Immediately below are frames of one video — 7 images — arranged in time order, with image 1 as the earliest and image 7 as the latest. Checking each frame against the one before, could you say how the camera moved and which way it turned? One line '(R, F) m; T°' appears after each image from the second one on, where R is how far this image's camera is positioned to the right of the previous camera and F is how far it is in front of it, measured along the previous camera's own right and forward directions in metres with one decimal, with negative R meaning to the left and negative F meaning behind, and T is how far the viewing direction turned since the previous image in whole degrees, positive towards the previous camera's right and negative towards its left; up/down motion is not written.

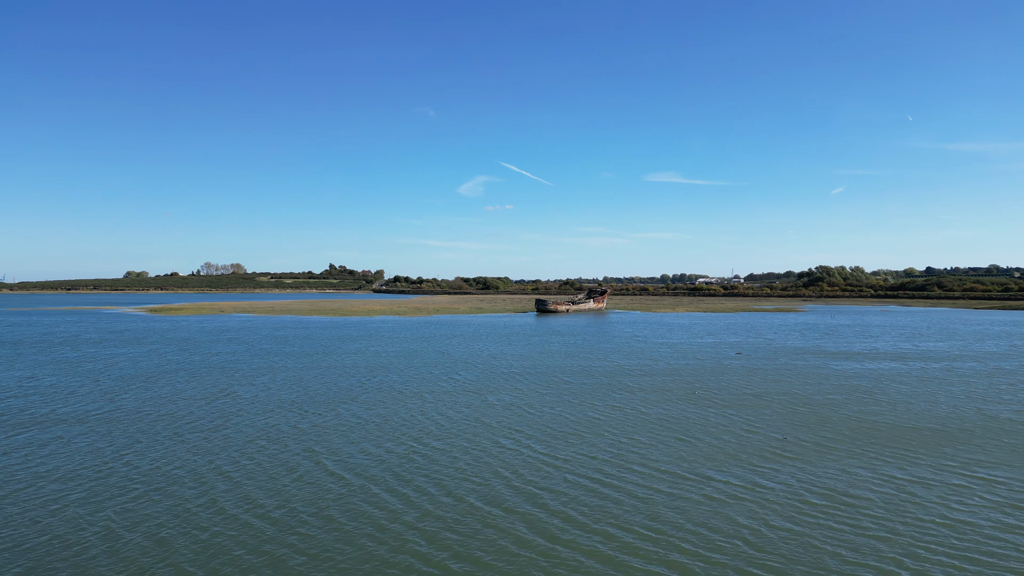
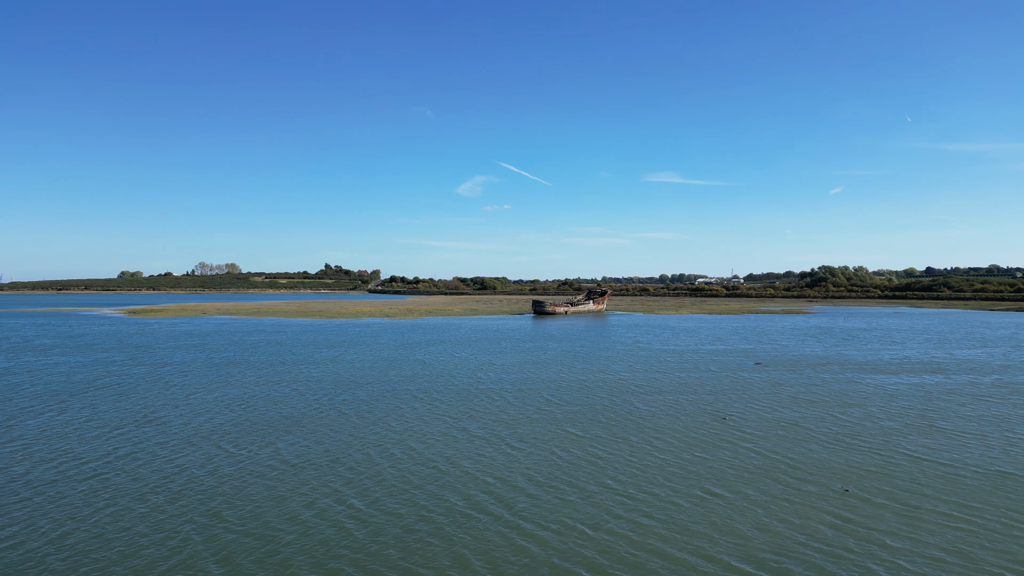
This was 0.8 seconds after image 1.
(+0.7, +3.7) m; 0°
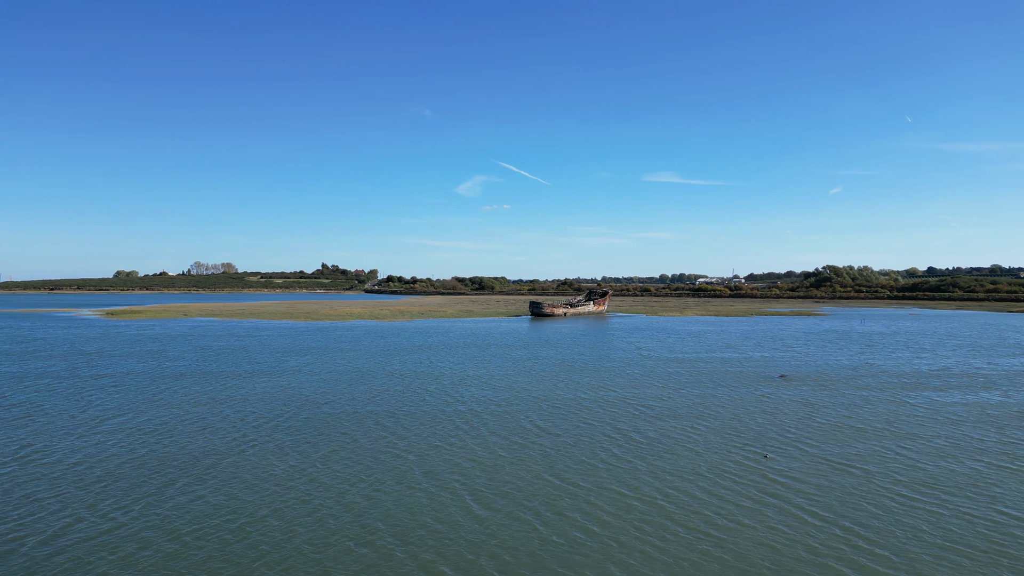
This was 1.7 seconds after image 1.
(+0.7, +3.7) m; 0°
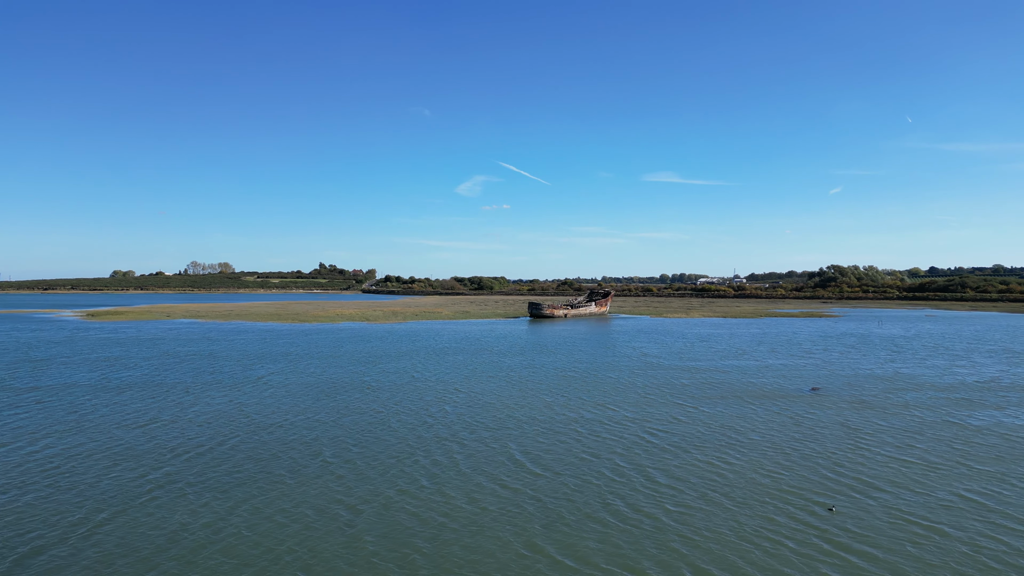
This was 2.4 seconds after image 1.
(+0.3, +3.2) m; 0°
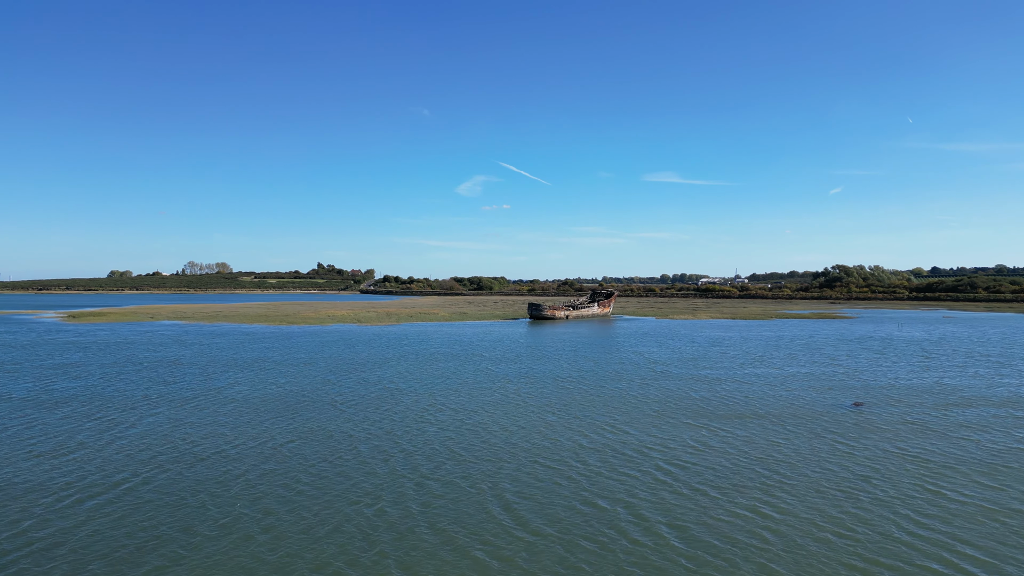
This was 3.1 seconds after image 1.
(+0.3, +3.0) m; 0°
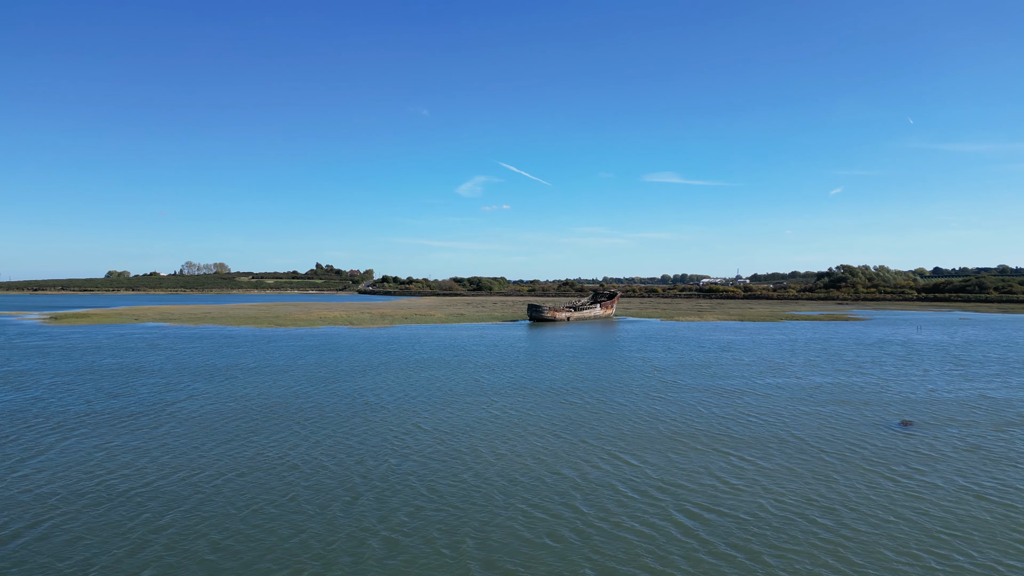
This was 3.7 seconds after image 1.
(+0.2, +2.6) m; 0°
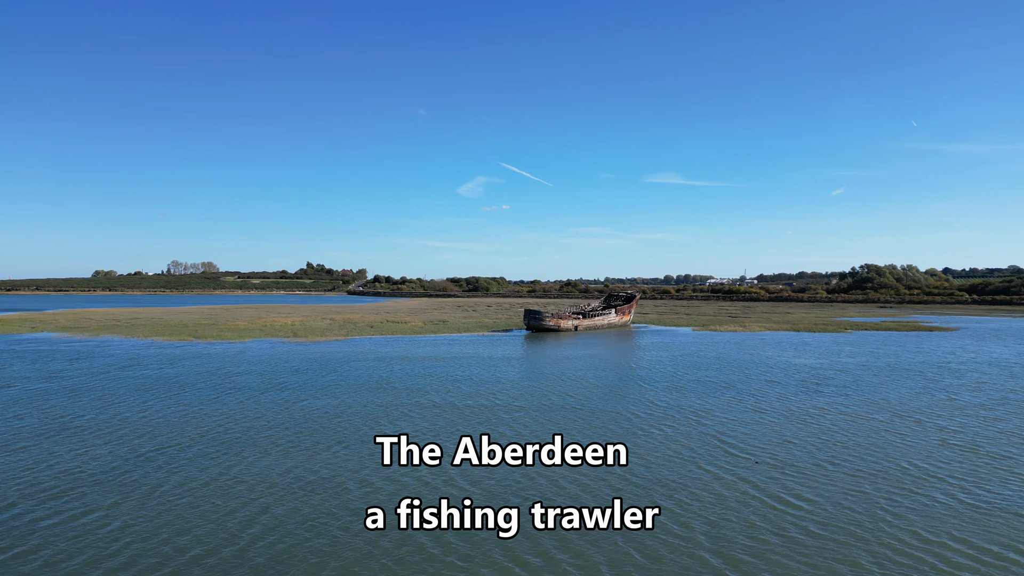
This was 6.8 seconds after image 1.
(+1.1, +13.2) m; 0°
